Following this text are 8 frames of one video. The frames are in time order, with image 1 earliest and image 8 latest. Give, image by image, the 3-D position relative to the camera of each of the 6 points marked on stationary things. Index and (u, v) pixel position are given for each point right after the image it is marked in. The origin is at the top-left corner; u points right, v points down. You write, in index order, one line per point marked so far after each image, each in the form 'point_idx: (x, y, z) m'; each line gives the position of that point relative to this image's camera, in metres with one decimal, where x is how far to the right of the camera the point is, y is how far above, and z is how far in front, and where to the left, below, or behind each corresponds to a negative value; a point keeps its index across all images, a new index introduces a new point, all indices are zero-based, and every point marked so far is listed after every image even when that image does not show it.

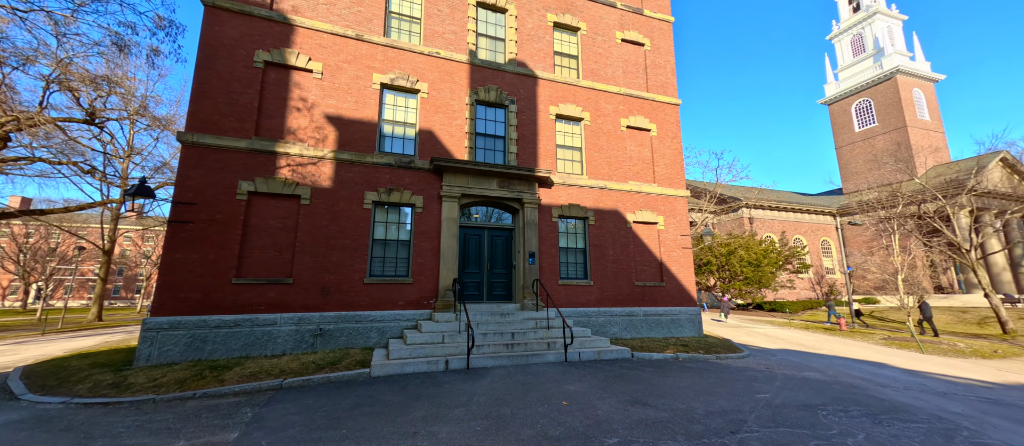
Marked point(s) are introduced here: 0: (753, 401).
0: (+4.1, -3.1, +5.8) m
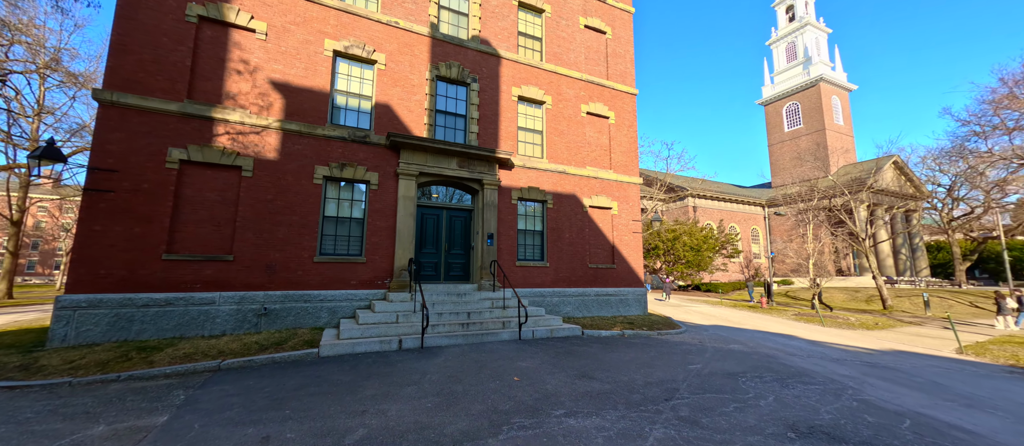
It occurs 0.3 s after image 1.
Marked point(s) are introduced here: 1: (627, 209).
0: (+3.3, -2.9, +6.5) m
1: (+4.5, +0.5, +13.6) m
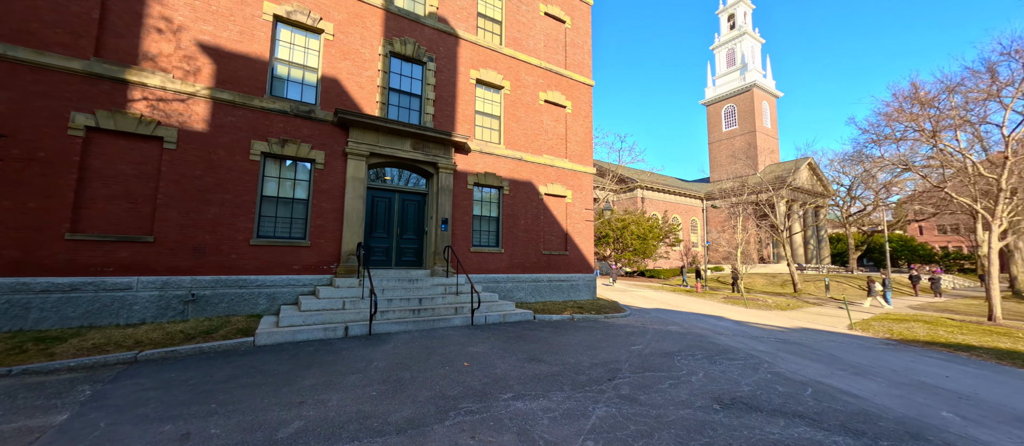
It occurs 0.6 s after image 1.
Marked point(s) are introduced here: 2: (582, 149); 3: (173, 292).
0: (+2.3, -2.6, +7.0) m
1: (+2.8, +1.0, +14.0) m
2: (+2.9, +3.1, +14.3) m
3: (-8.3, -1.7, +8.3) m
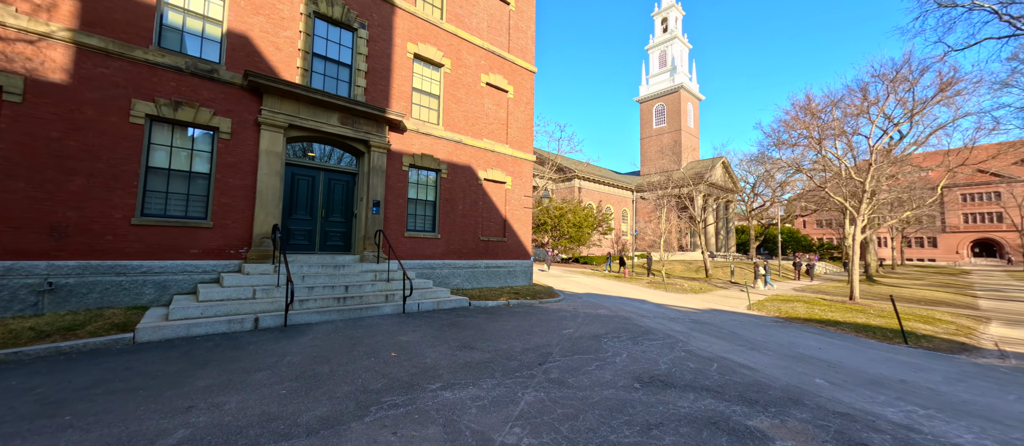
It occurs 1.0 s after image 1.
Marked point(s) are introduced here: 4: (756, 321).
0: (+1.0, -2.4, +7.2) m
1: (+0.3, +1.6, +14.0) m
2: (+0.4, +3.6, +14.3) m
3: (-9.7, -1.1, +6.6) m
4: (+6.8, -2.7, +9.5) m
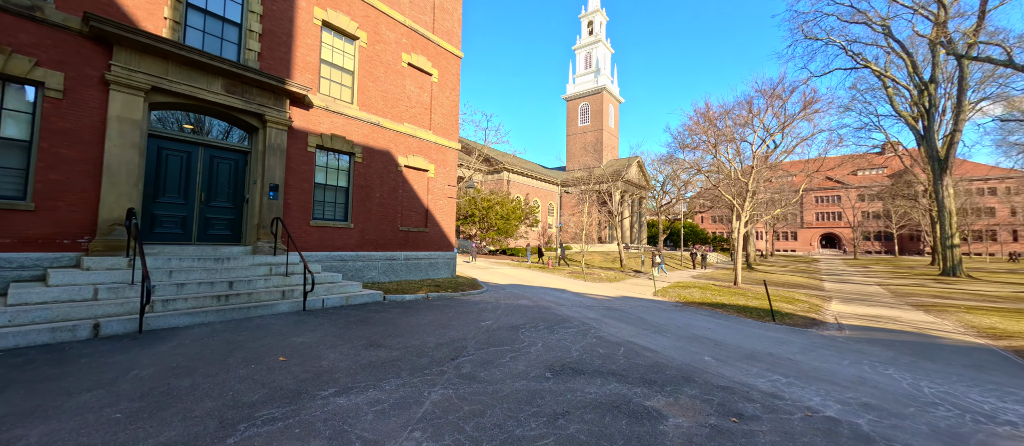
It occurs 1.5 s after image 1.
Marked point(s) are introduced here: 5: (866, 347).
0: (-0.7, -2.1, +7.0) m
1: (-2.7, +1.9, +13.4) m
2: (-2.6, +4.0, +13.7) m
3: (-11.1, -0.8, +4.3) m
4: (+4.5, -2.6, +10.4) m
5: (+6.8, -2.4, +6.5) m
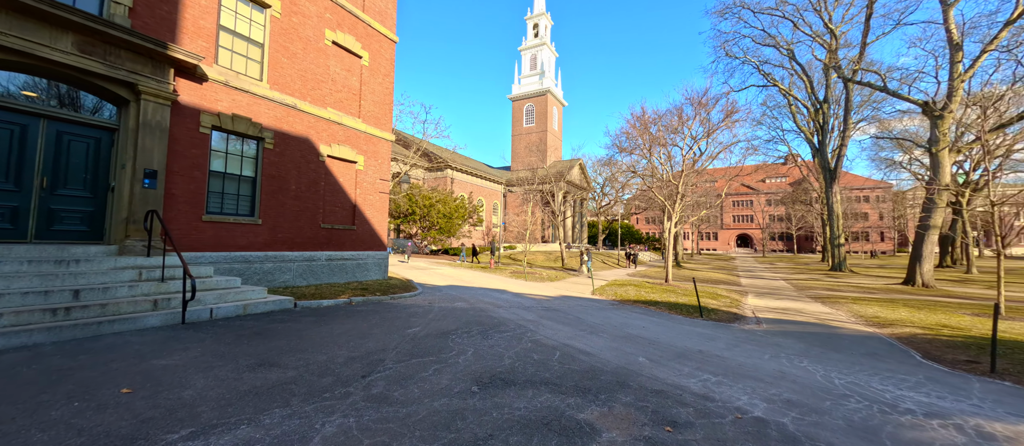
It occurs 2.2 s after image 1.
0: (-2.0, -2.1, +6.2) m
1: (-4.9, +2.0, +12.3) m
2: (-4.8, +4.1, +12.5) m
3: (-11.8, -0.6, +2.0) m
4: (+2.6, -2.5, +10.4) m
5: (+5.5, -2.4, +6.9) m
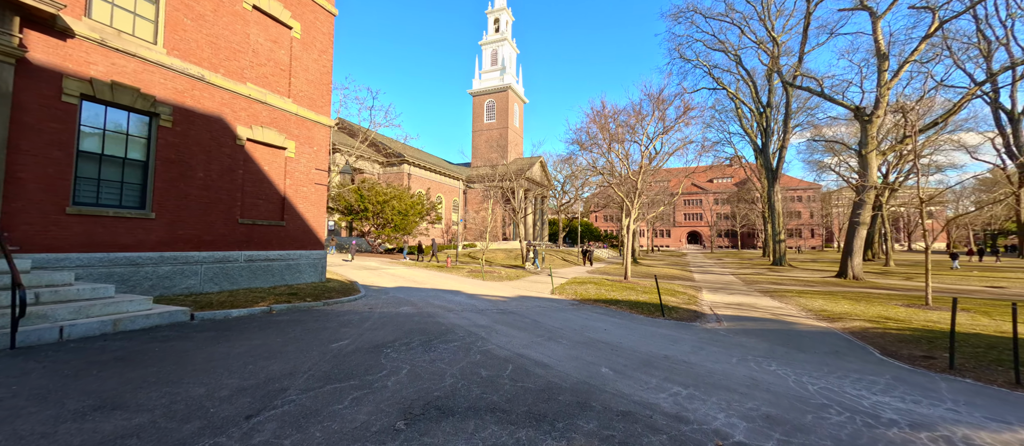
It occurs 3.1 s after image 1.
0: (-2.9, -2.0, +5.1) m
1: (-6.4, +2.2, +10.8) m
2: (-6.3, +4.3, +11.1) m
3: (-12.1, -0.5, -0.2) m
4: (+1.3, -2.4, +9.8) m
5: (+4.5, -2.3, +6.6) m
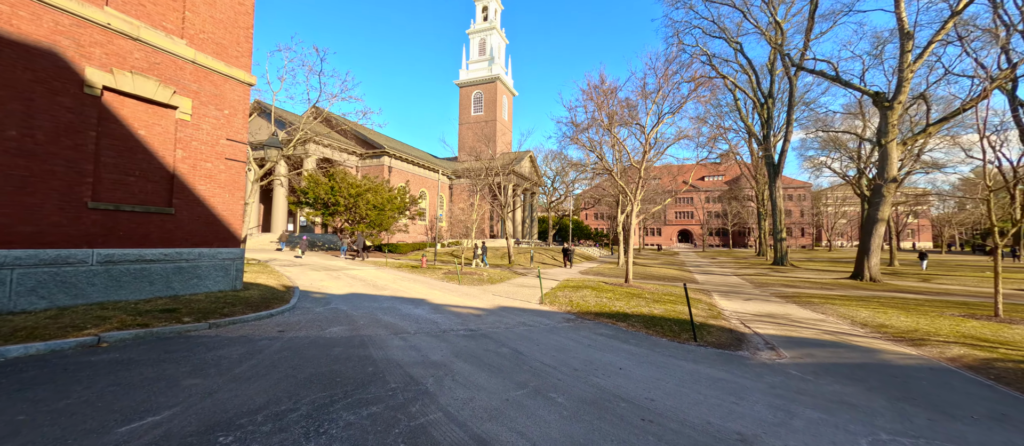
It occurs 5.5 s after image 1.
0: (-3.3, -1.7, +2.5) m
1: (-6.9, +2.5, +8.1) m
2: (-6.9, +4.5, +8.3) m
3: (-12.3, -0.3, -3.1) m
4: (+0.8, -2.1, +7.3) m
5: (+4.1, -2.1, +4.3) m
